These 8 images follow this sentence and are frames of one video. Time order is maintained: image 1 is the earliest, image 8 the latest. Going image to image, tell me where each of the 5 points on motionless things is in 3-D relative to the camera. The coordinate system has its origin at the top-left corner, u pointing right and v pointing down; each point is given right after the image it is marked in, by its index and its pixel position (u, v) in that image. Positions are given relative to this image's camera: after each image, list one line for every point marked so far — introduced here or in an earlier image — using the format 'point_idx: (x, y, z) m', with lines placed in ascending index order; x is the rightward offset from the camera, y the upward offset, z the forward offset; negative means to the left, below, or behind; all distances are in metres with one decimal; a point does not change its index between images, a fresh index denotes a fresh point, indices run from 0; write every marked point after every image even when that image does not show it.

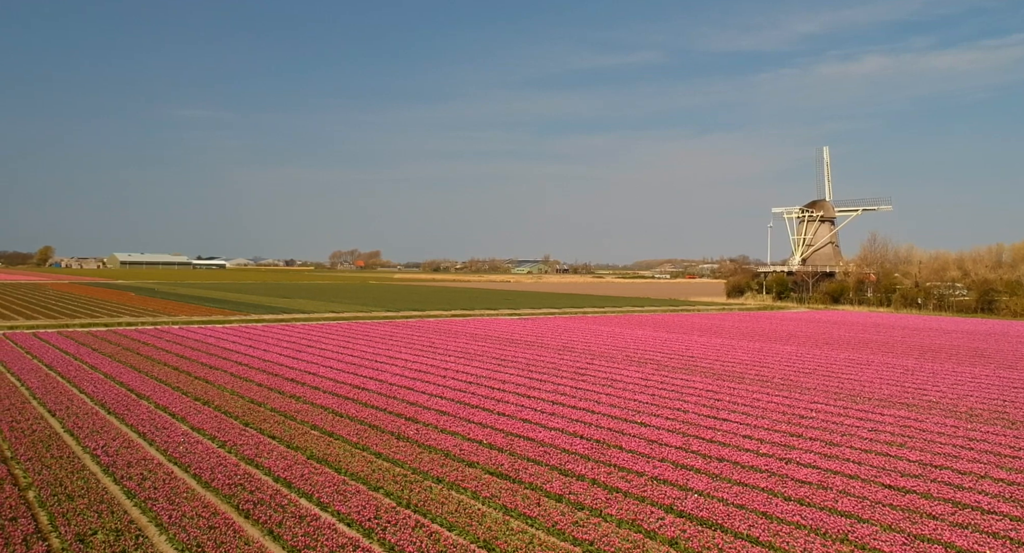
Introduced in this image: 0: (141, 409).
0: (-6.1, -2.2, +11.8) m
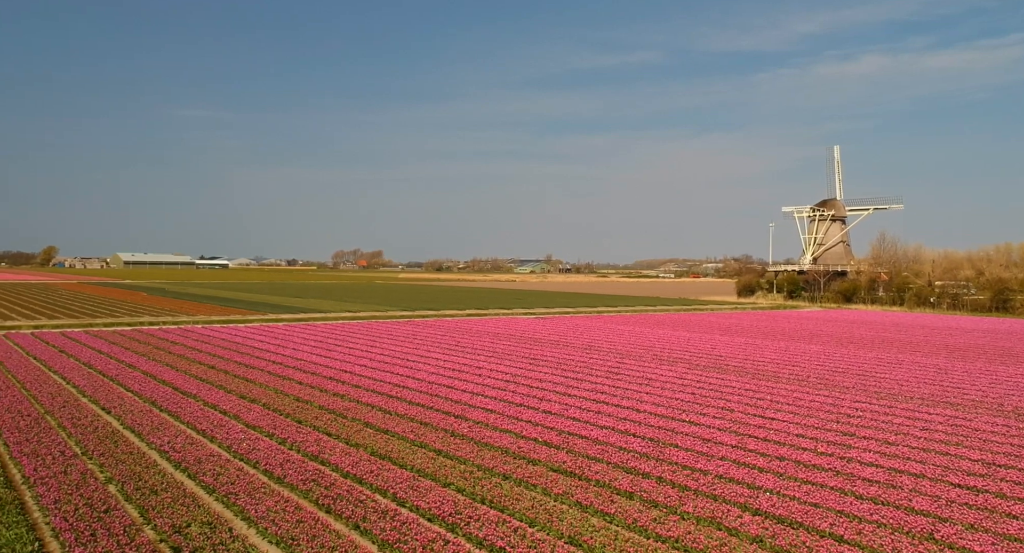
0: (-5.3, -2.2, +12.0) m
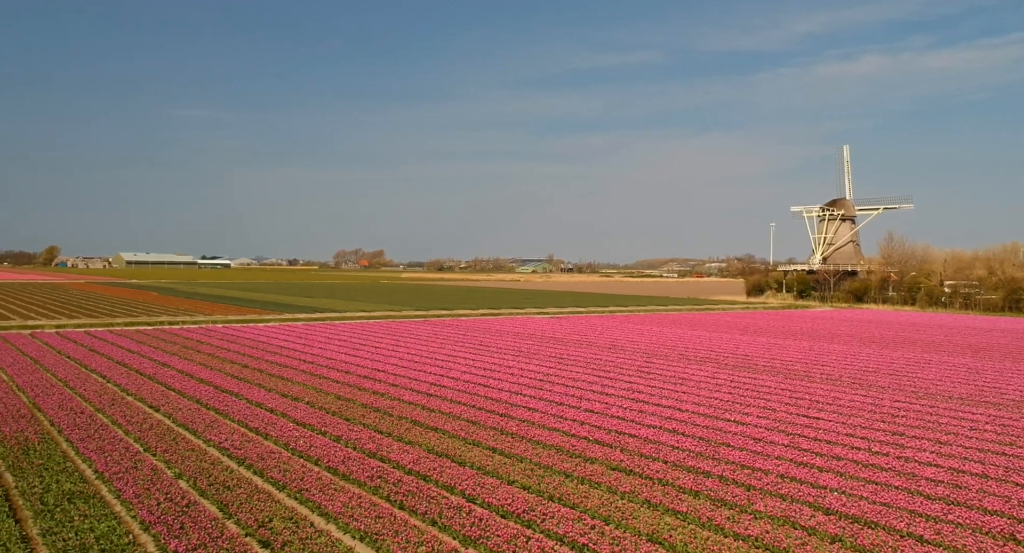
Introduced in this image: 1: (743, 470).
0: (-4.6, -2.2, +12.1) m
1: (+2.4, -2.0, +7.5) m
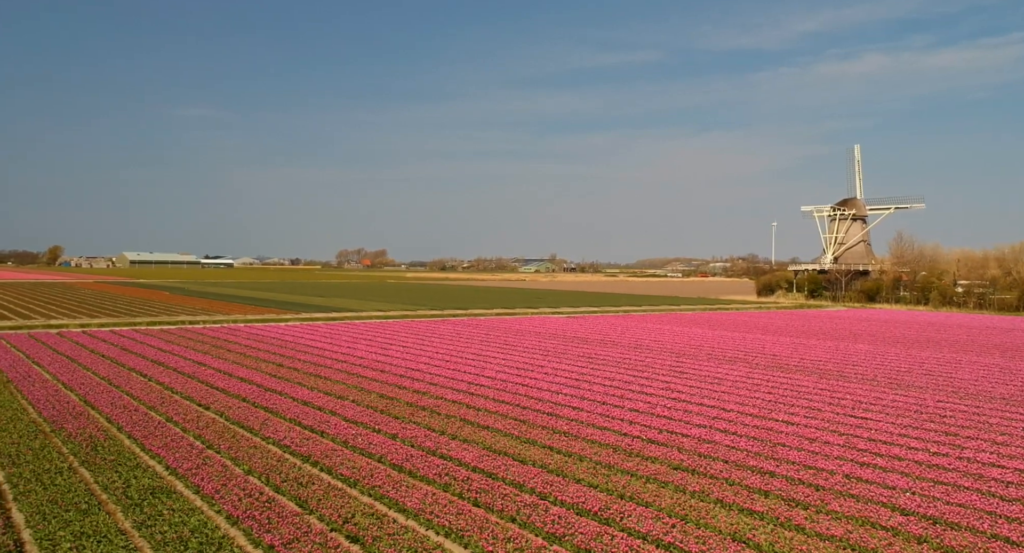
0: (-3.8, -2.2, +12.3) m
1: (+3.0, -2.0, +7.4) m
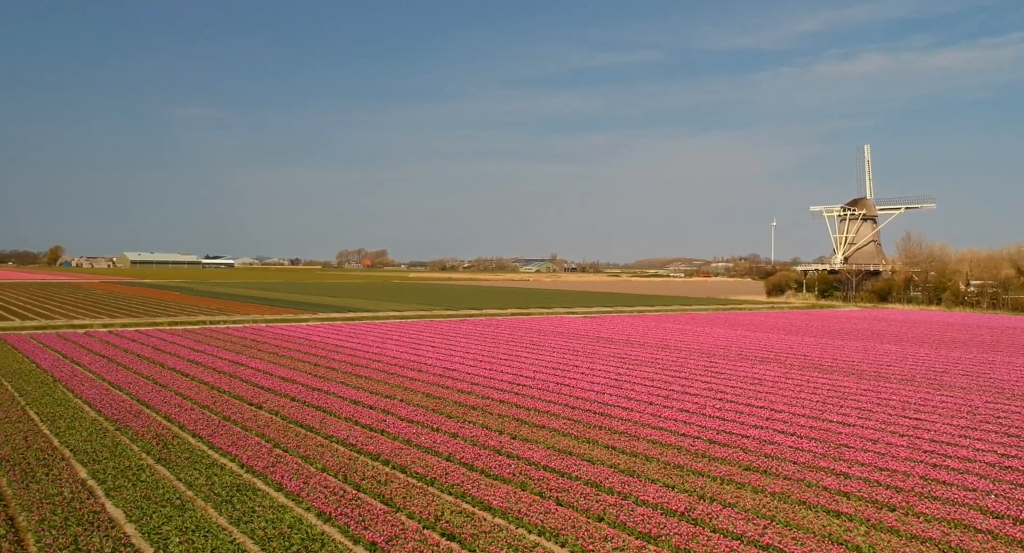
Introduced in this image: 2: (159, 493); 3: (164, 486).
0: (-2.9, -2.2, +12.4) m
1: (+3.7, -2.0, +7.4) m
2: (-2.9, -1.8, +5.9) m
3: (-3.0, -1.8, +6.2) m
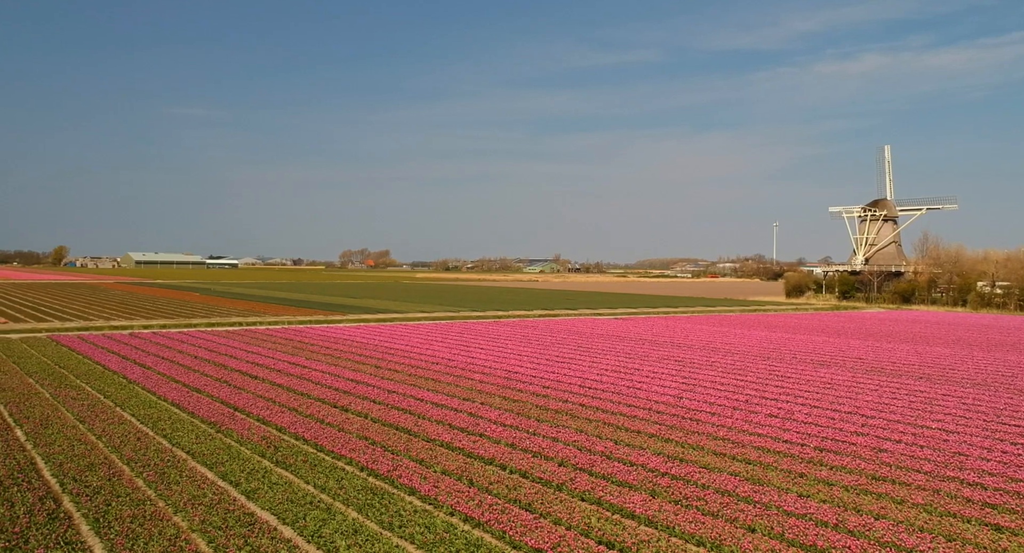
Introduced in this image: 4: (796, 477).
0: (-1.5, -2.2, +12.4) m
1: (+4.9, -2.0, +7.1) m
2: (-1.8, -1.8, +6.0) m
3: (-1.8, -1.8, +6.3) m
4: (+2.8, -1.9, +7.0) m
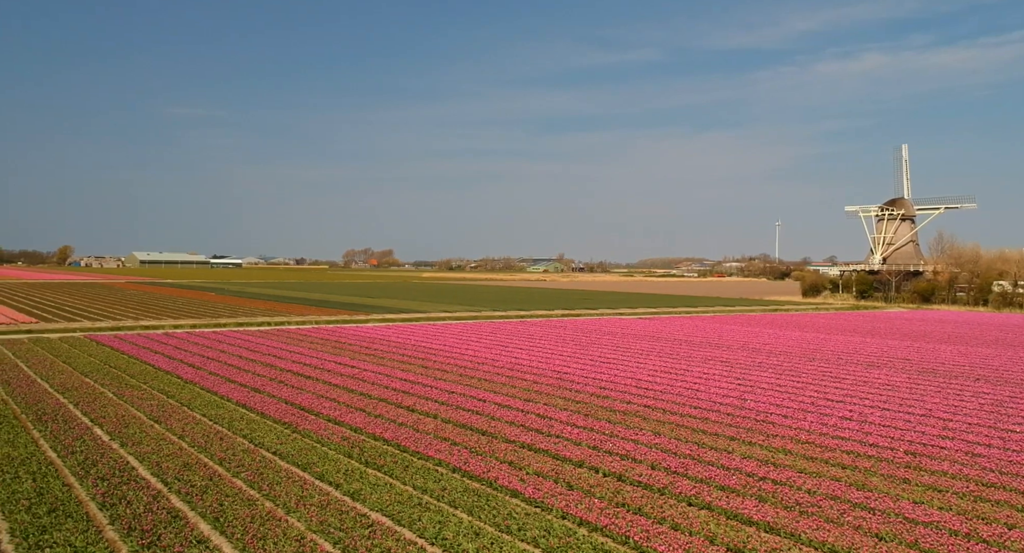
0: (-0.4, -2.2, +12.3) m
1: (+5.8, -2.0, +6.8) m
2: (-0.9, -1.8, +5.9) m
3: (-1.0, -1.8, +6.2) m
4: (+3.7, -1.9, +6.8) m
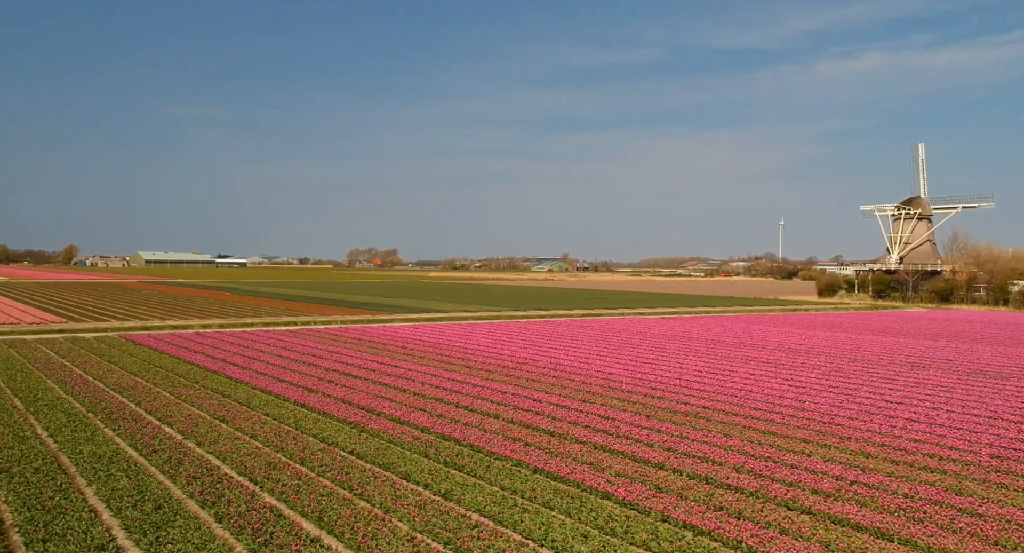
0: (+0.6, -2.2, +12.3) m
1: (+6.6, -2.0, +6.5) m
2: (-0.1, -1.8, +5.9) m
3: (-0.2, -1.8, +6.2) m
4: (+4.5, -1.9, +6.6) m
